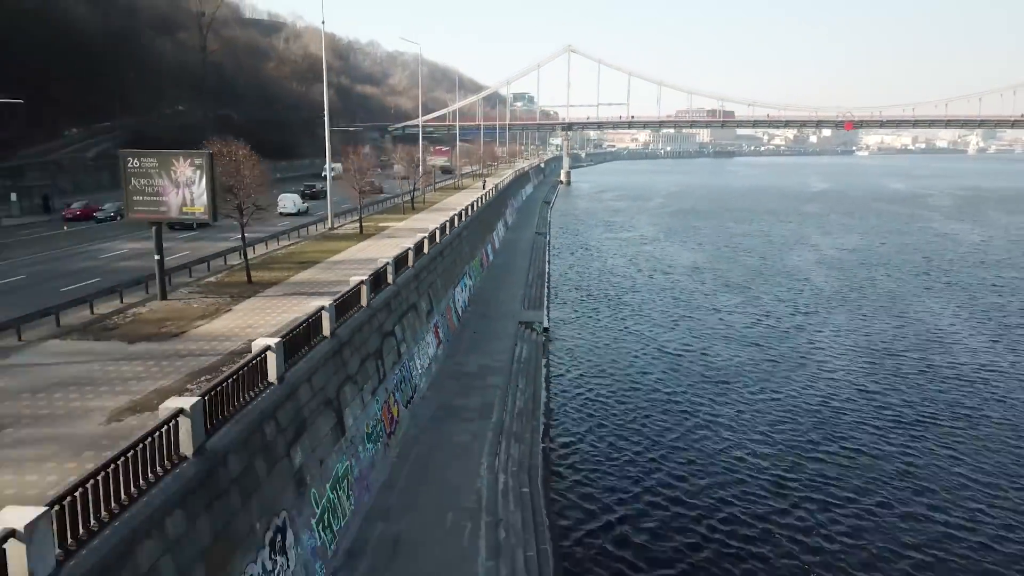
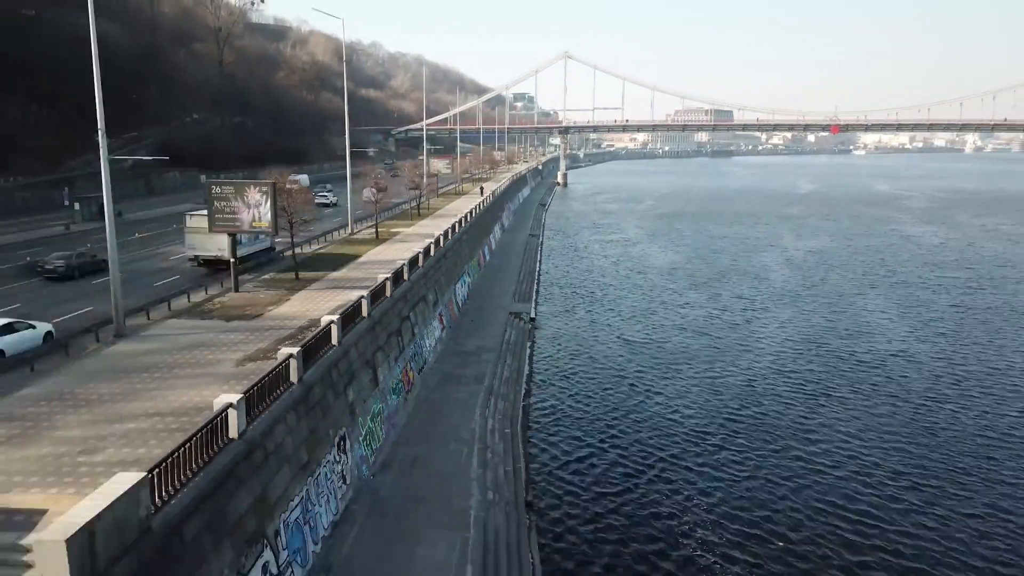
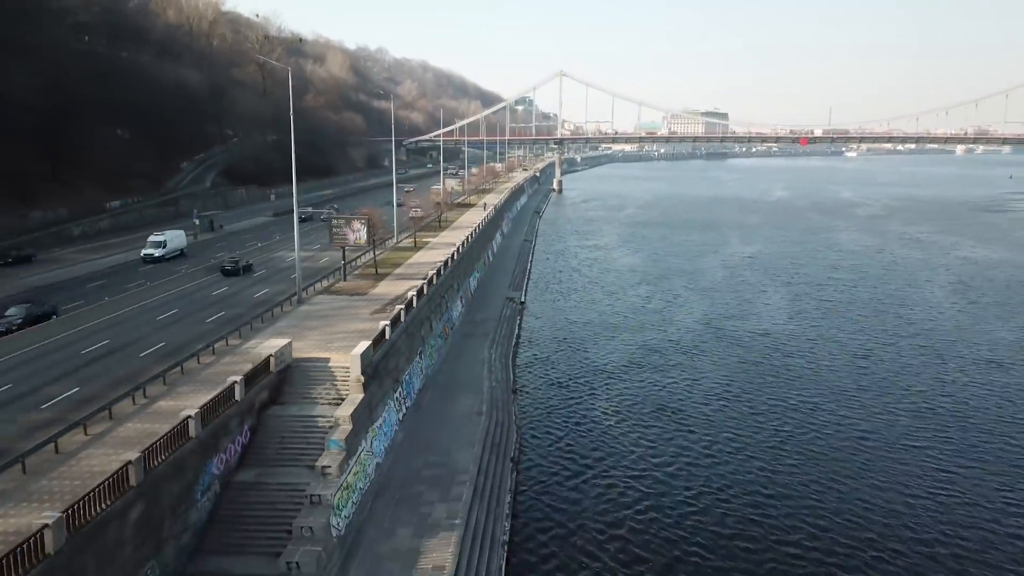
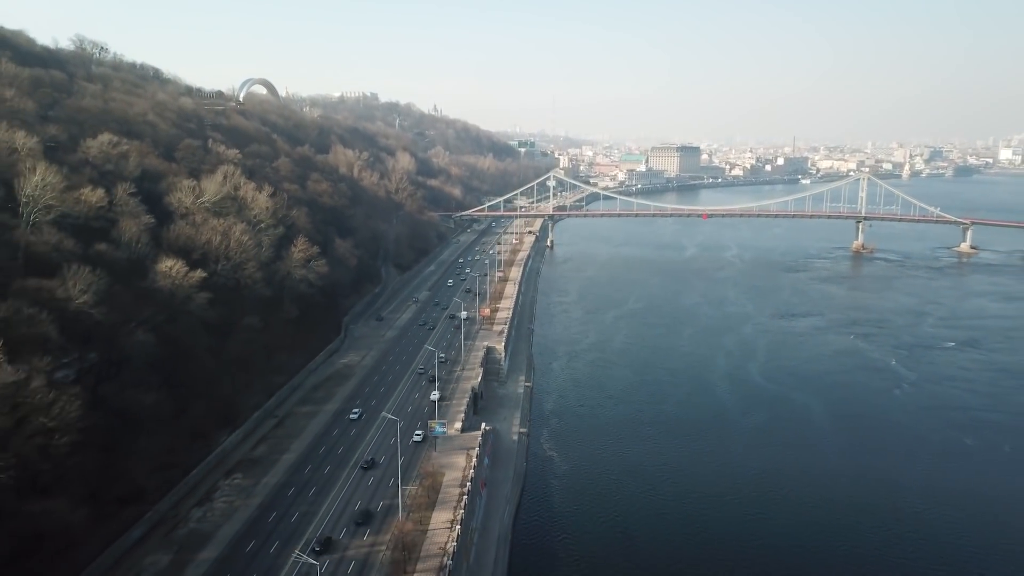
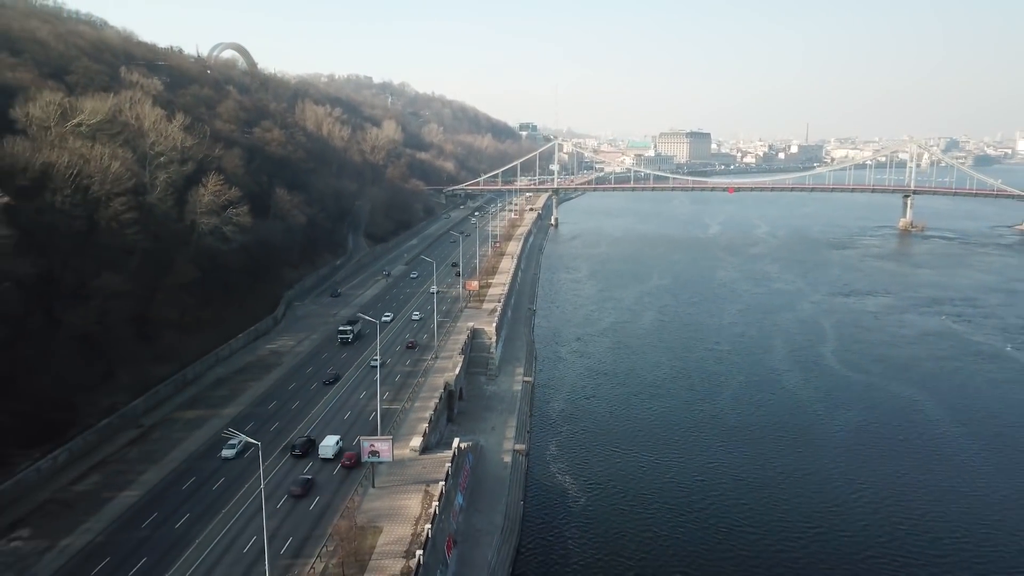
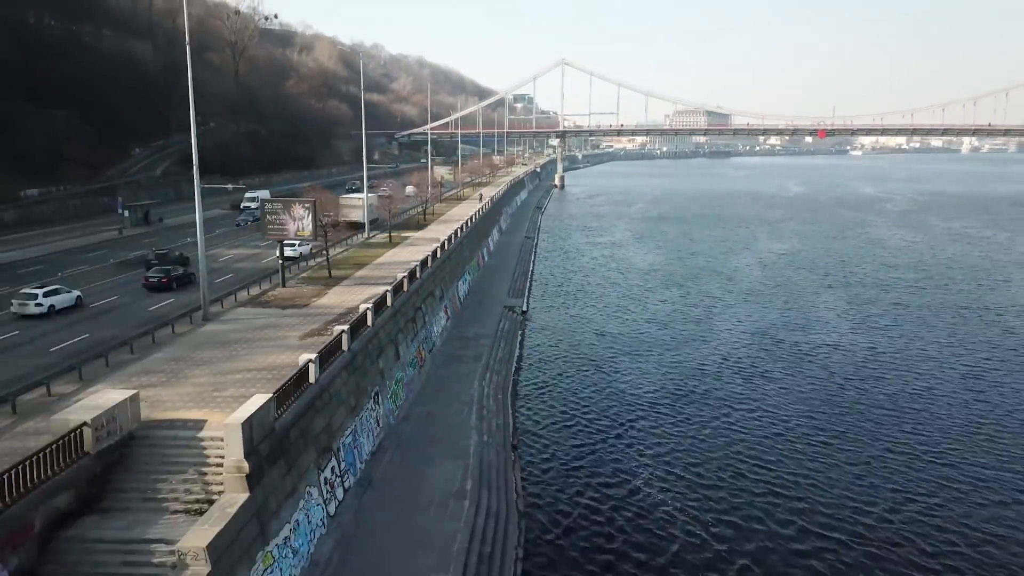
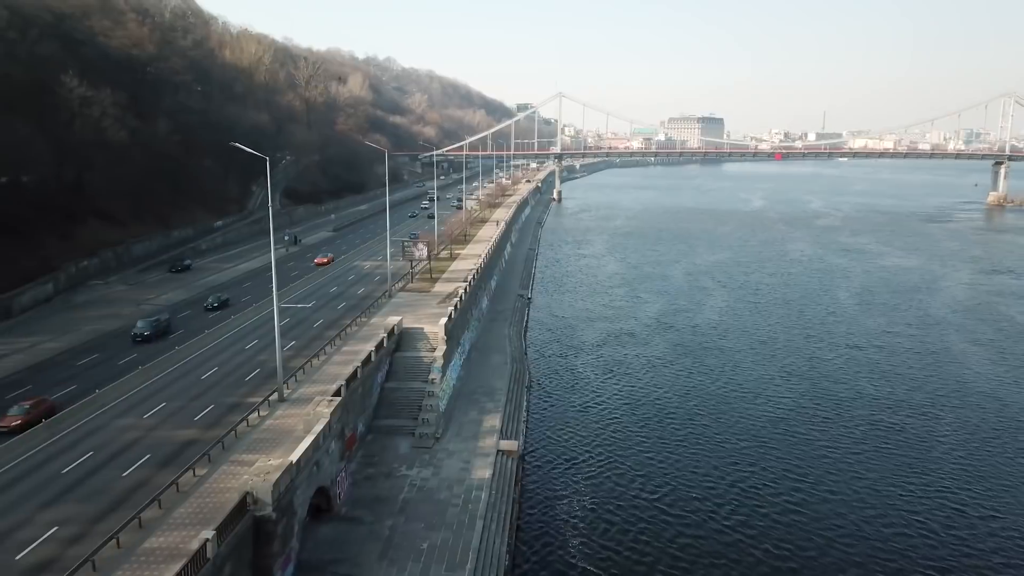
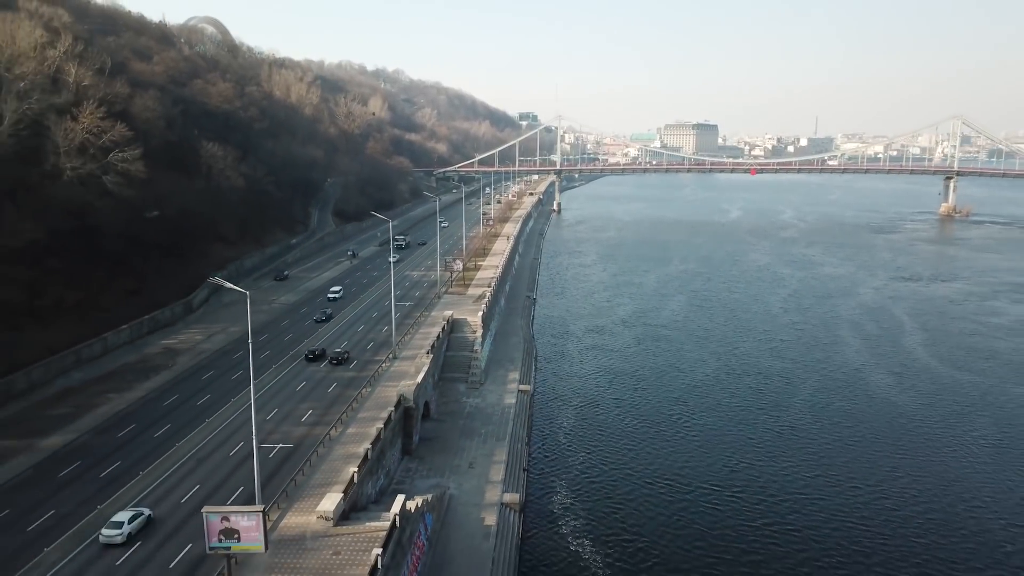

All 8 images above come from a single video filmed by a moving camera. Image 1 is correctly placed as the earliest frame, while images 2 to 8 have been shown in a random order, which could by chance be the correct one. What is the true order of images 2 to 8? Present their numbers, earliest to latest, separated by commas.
2, 6, 3, 7, 8, 5, 4
